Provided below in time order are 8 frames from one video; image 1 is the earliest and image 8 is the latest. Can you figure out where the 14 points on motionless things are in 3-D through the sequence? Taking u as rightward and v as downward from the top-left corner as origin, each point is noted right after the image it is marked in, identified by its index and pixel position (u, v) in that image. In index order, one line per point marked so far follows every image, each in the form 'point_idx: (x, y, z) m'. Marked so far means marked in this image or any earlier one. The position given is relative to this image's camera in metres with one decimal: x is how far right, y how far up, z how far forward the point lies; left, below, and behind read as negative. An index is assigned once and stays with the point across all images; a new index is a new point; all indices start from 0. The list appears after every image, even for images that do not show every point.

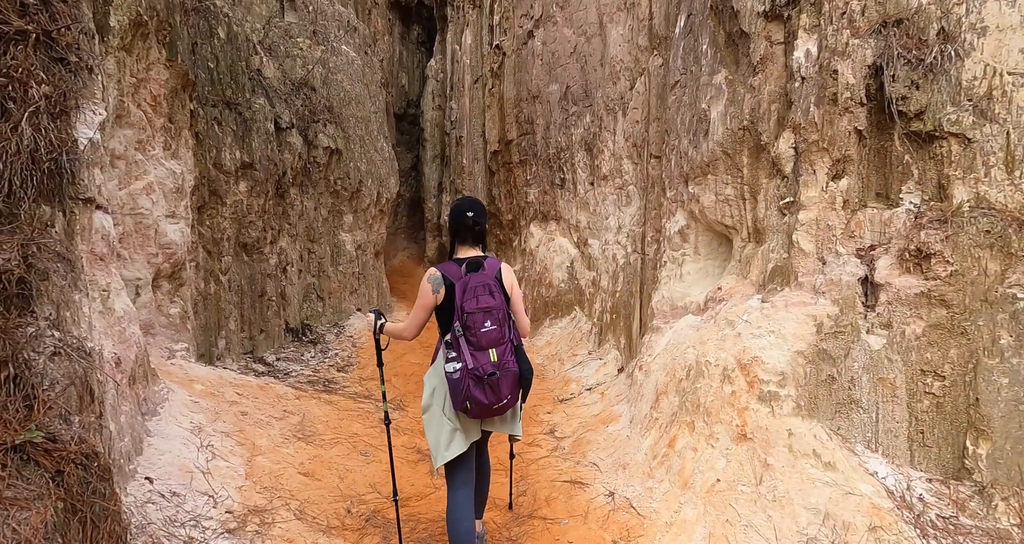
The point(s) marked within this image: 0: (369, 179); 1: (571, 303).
0: (-1.9, +1.3, +9.4) m
1: (+0.7, -0.4, +8.2) m
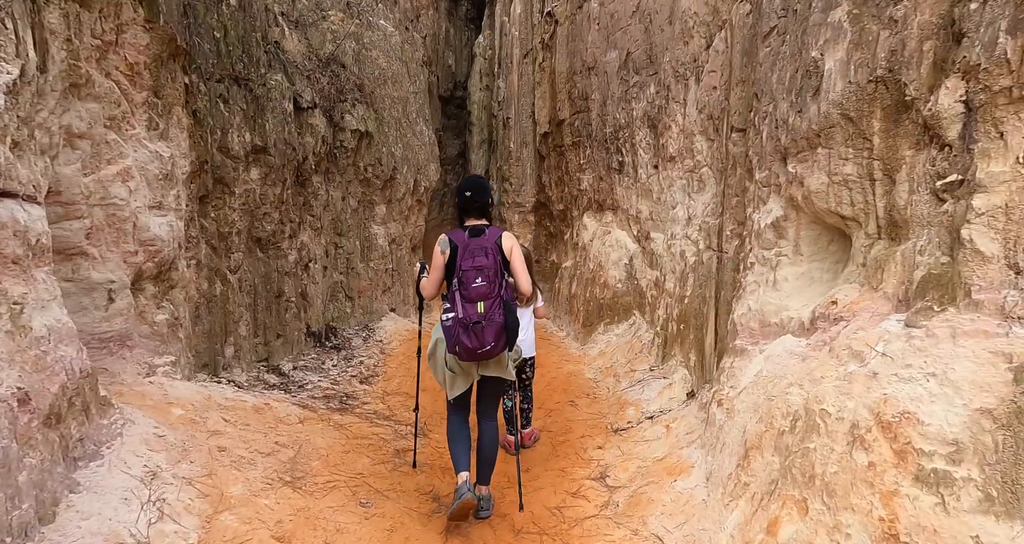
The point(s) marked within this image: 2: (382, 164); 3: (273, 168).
0: (-1.3, +1.3, +8.5) m
1: (+1.2, -0.4, +7.1) m
2: (-1.5, +1.2, +7.8) m
3: (-2.1, +0.9, +6.0) m
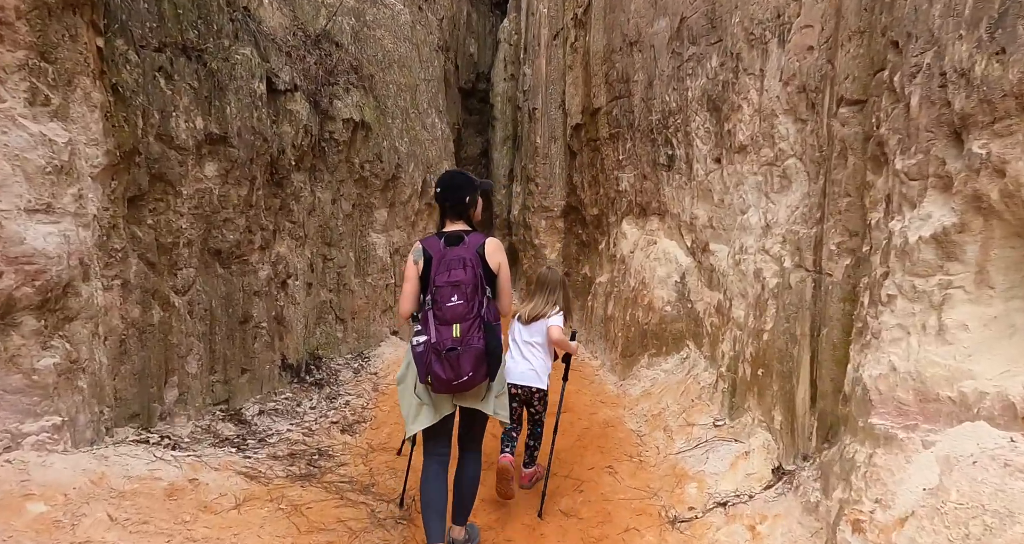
0: (-1.0, +1.2, +7.3) m
1: (+1.4, -0.5, +5.7) m
2: (-1.2, +1.1, +6.5) m
3: (-2.0, +0.8, +4.8) m
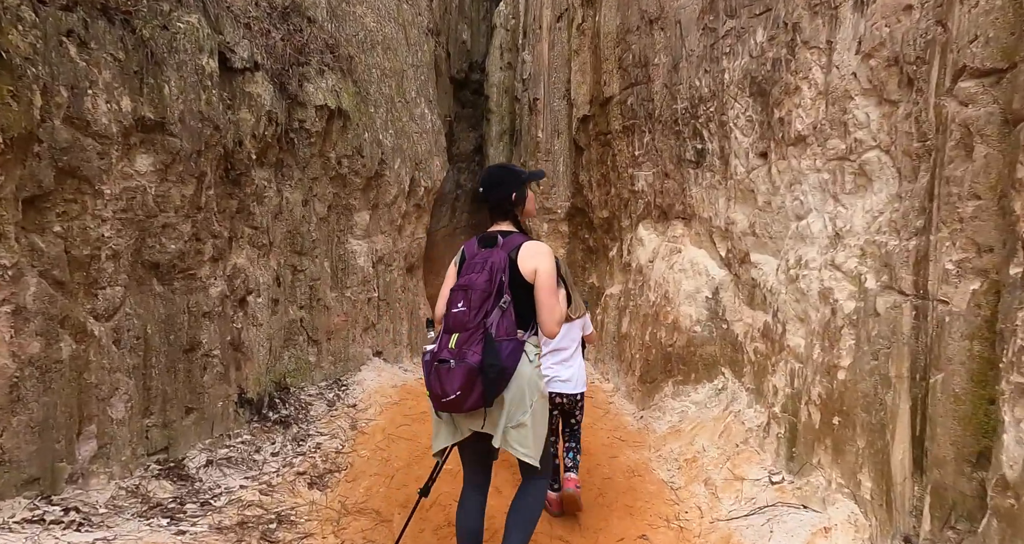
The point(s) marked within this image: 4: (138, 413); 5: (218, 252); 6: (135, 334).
0: (-1.0, +1.1, +6.3) m
1: (+1.4, -0.6, +4.8) m
2: (-1.2, +1.0, +5.6) m
3: (-1.9, +0.6, +3.9) m
4: (-2.0, -0.8, +3.7) m
5: (-1.8, +0.1, +4.2) m
6: (-2.0, -0.3, +3.7) m
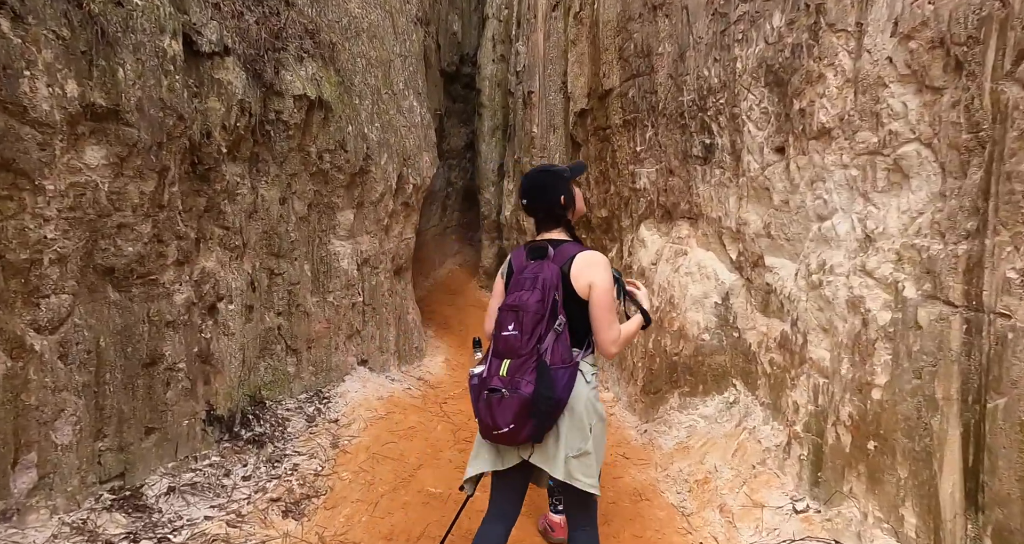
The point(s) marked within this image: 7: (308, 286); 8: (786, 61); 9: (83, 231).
0: (-1.0, +1.1, +6.0) m
1: (+1.4, -0.7, +4.5) m
2: (-1.2, +0.9, +5.2) m
3: (-1.9, +0.6, +3.5) m
4: (-2.0, -0.8, +3.3) m
5: (-1.9, +0.1, +3.8) m
6: (-2.1, -0.4, +3.3) m
7: (-1.5, -0.1, +5.0) m
8: (+1.6, +1.2, +3.9) m
9: (-2.1, +0.2, +3.2) m
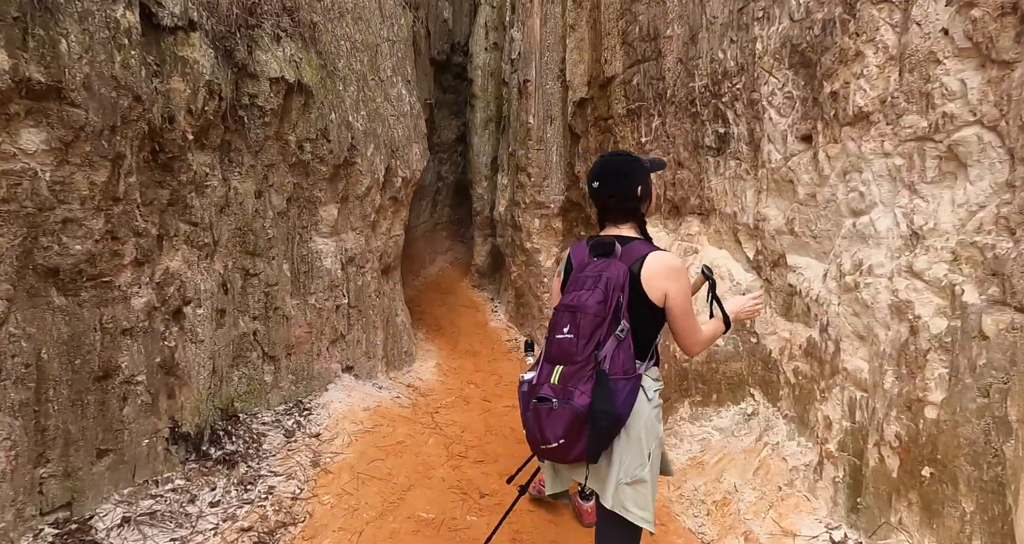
0: (-1.1, +1.1, +5.5) m
1: (+1.4, -0.7, +4.1) m
2: (-1.3, +0.9, +4.8) m
3: (-1.9, +0.6, +3.1) m
4: (-2.0, -0.8, +2.9) m
5: (-1.9, +0.1, +3.4) m
6: (-2.1, -0.4, +2.9) m
7: (-1.5, -0.1, +4.5) m
8: (+1.6, +1.2, +3.5) m
9: (-2.0, +0.2, +2.8) m
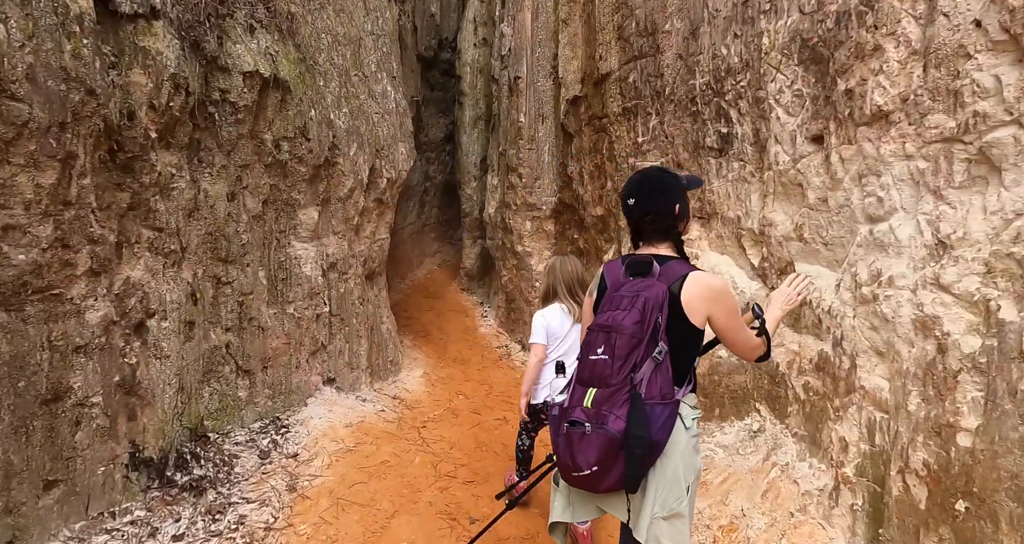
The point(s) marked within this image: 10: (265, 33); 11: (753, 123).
0: (-1.1, +1.0, +5.3) m
1: (+1.3, -0.7, +3.9) m
2: (-1.3, +0.9, +4.5) m
3: (-2.0, +0.6, +2.8) m
4: (-2.1, -0.8, +2.6) m
5: (-1.9, 0.0, +3.1) m
6: (-2.1, -0.4, +2.6) m
7: (-1.6, -0.1, +4.3) m
8: (+1.5, +1.2, +3.3) m
9: (-2.1, +0.1, +2.5) m
10: (-1.5, +1.5, +4.2) m
11: (+1.4, +0.9, +3.9) m
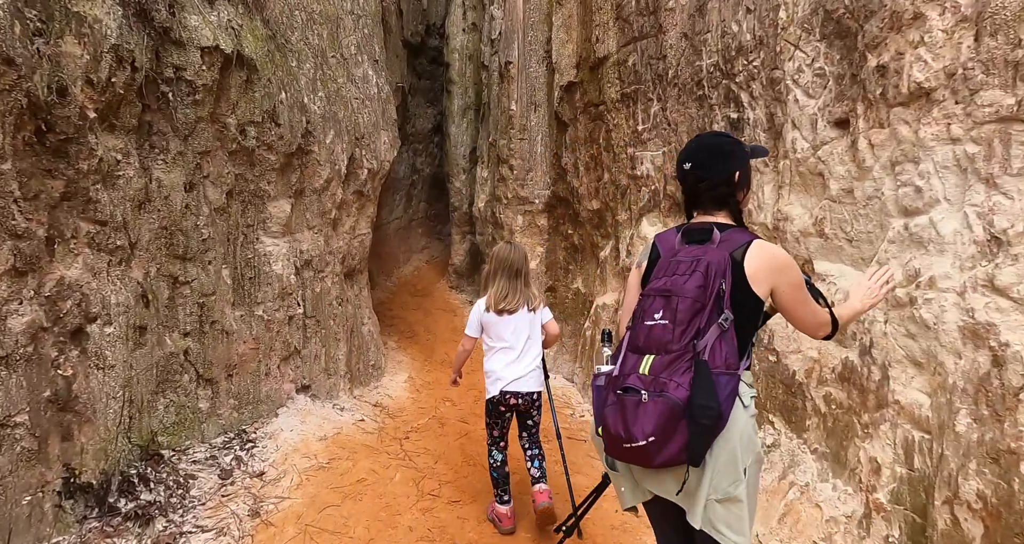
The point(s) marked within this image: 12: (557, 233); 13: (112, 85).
0: (-1.2, +1.0, +4.9) m
1: (+1.3, -0.7, +3.5) m
2: (-1.4, +0.9, +4.1) m
3: (-2.0, +0.6, +2.4) m
4: (-2.1, -0.8, +2.2) m
5: (-1.9, 0.0, +2.7) m
6: (-2.1, -0.4, +2.2) m
7: (-1.6, -0.1, +3.9) m
8: (+1.5, +1.2, +2.9) m
9: (-2.1, +0.1, +2.1) m
10: (-1.6, +1.5, +3.8) m
11: (+1.3, +0.9, +3.6) m
12: (+0.4, +0.4, +6.3) m
13: (-1.8, +0.8, +3.0) m
